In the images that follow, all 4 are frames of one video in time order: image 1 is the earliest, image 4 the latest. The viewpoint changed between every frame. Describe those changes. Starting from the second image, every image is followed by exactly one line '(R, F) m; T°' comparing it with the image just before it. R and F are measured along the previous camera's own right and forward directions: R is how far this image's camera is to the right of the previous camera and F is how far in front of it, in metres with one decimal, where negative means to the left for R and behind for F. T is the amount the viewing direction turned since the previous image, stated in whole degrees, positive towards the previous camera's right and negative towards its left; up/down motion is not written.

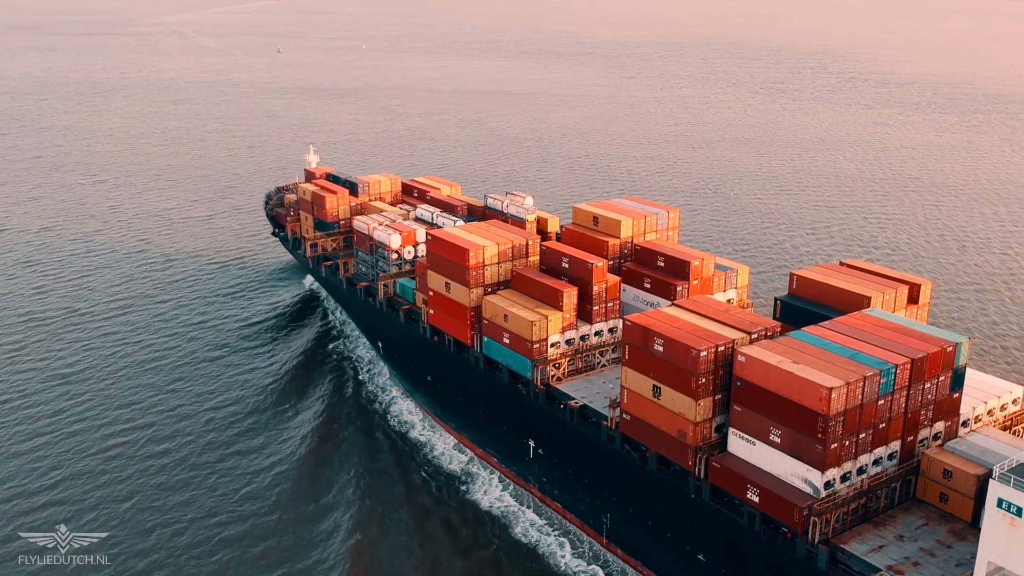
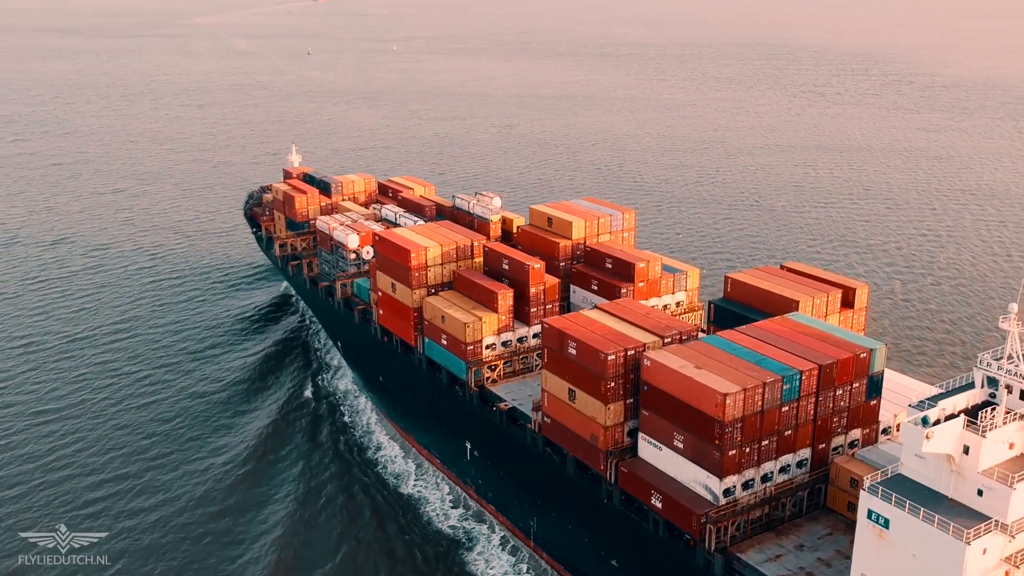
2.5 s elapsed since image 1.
(+4.4, +0.2) m; -2°
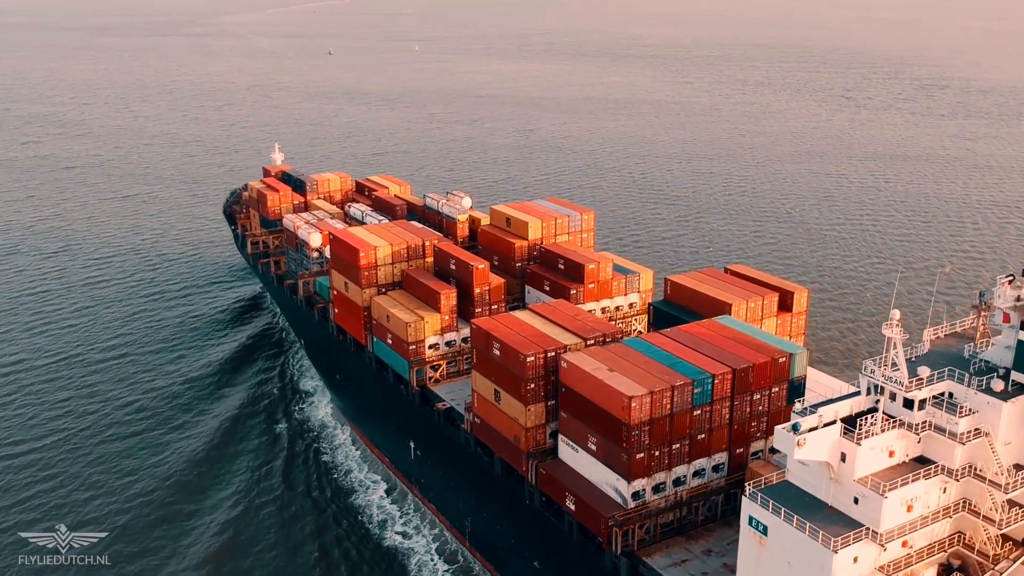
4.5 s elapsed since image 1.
(+3.5, 0.0) m; -1°
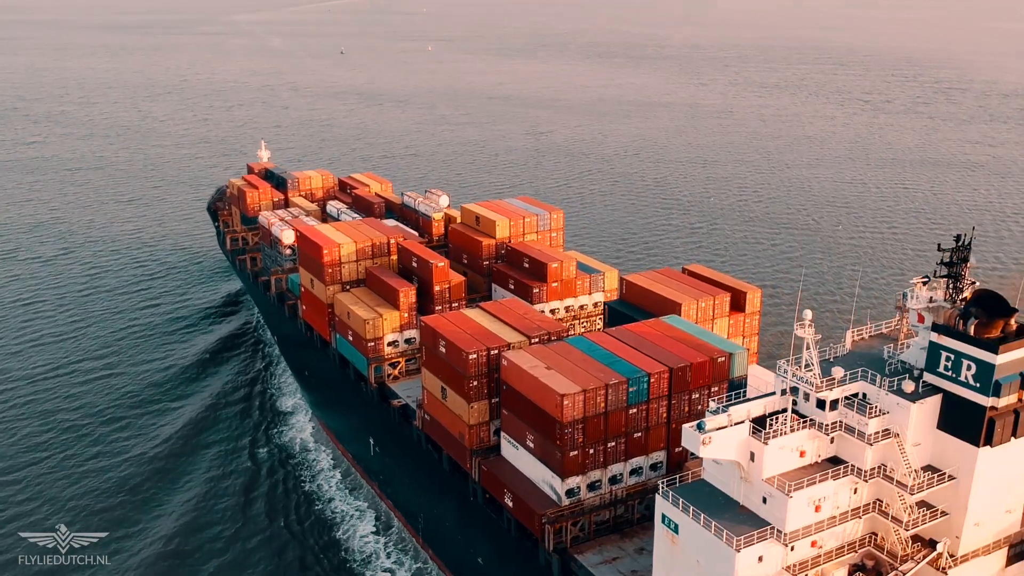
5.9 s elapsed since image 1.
(+2.4, -0.1) m; -1°
